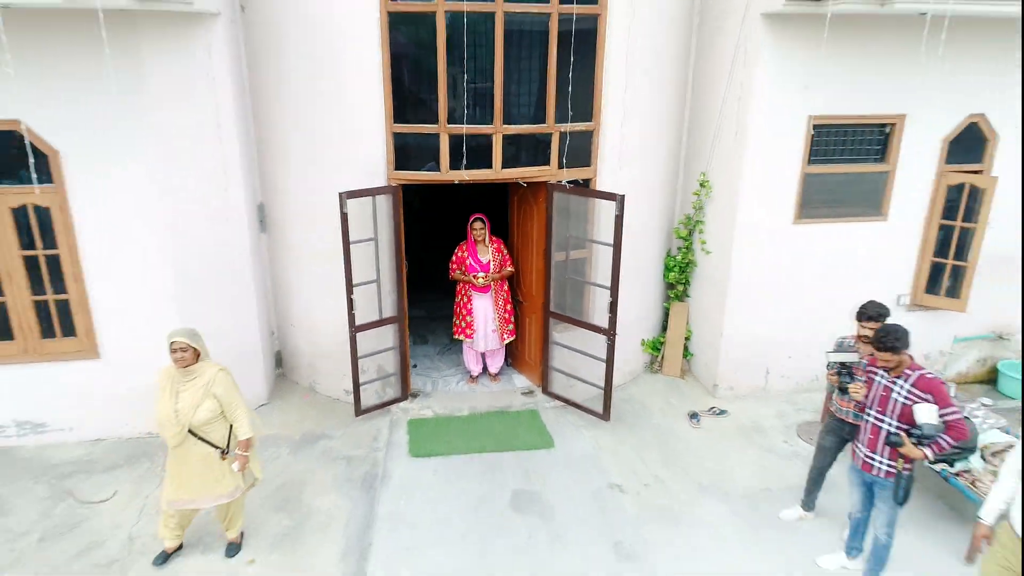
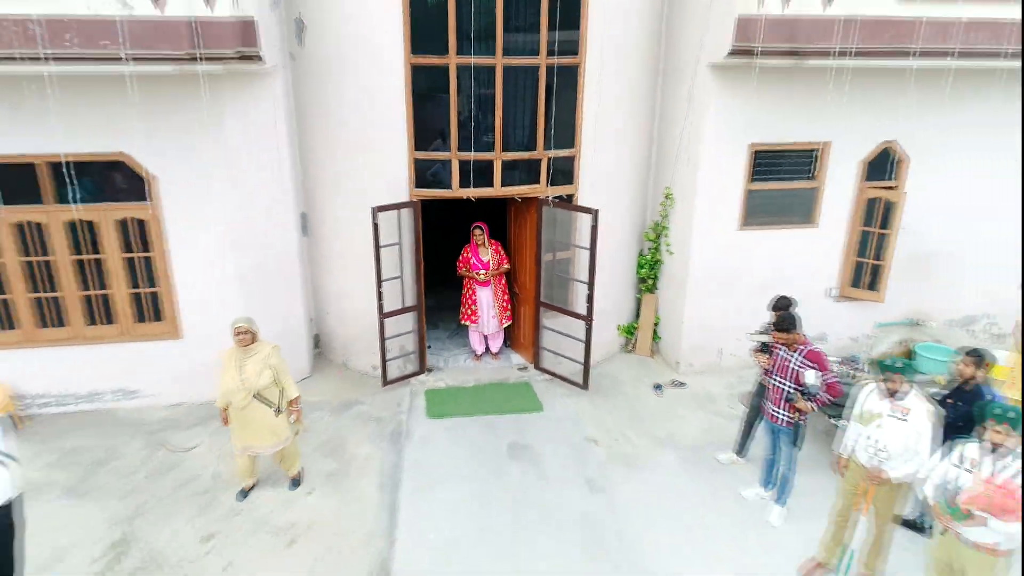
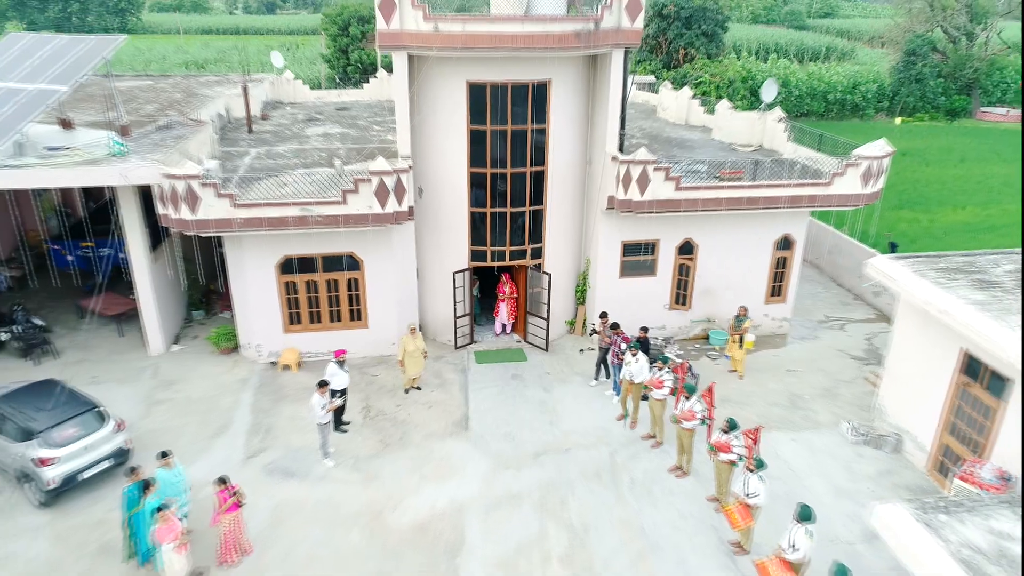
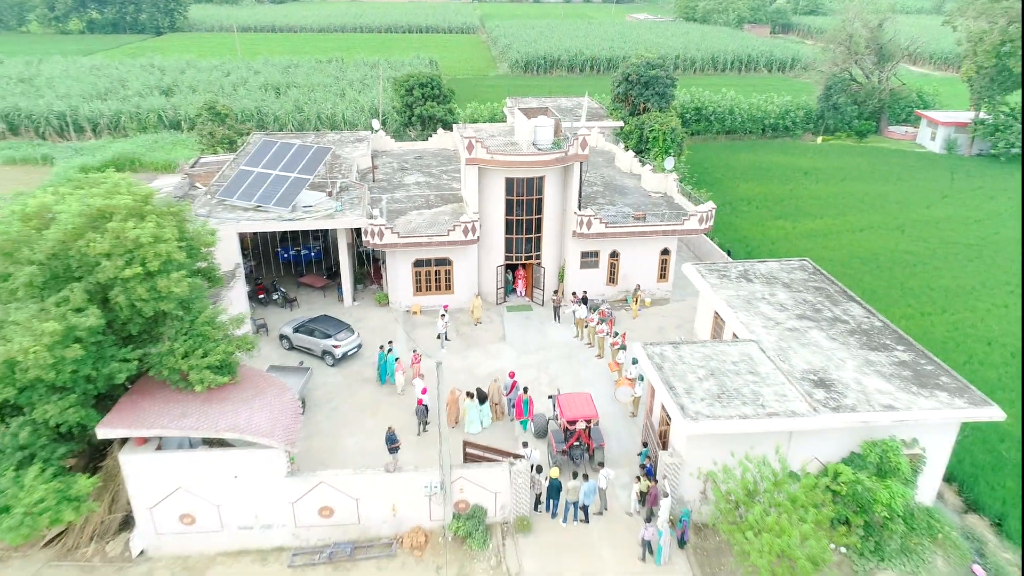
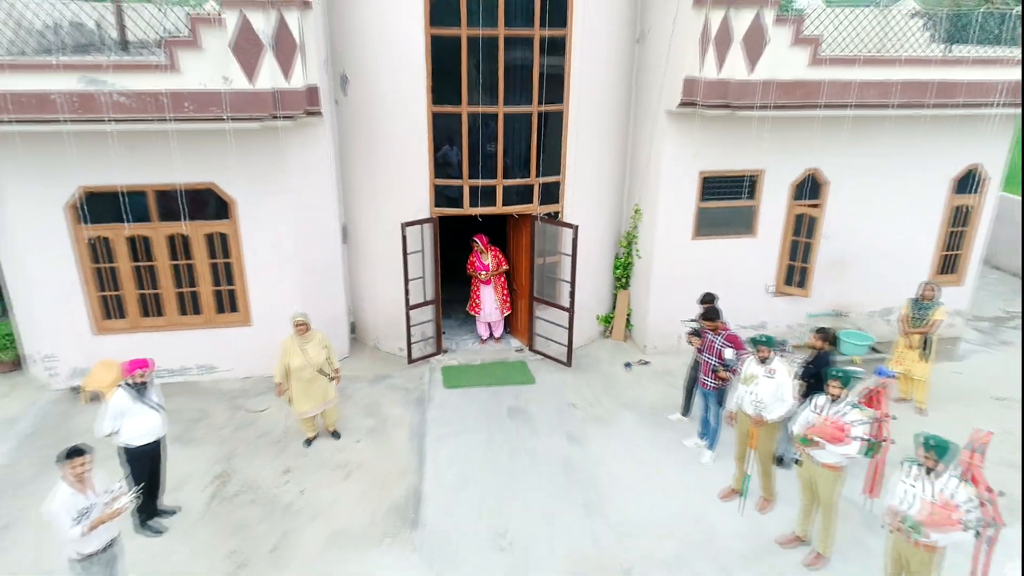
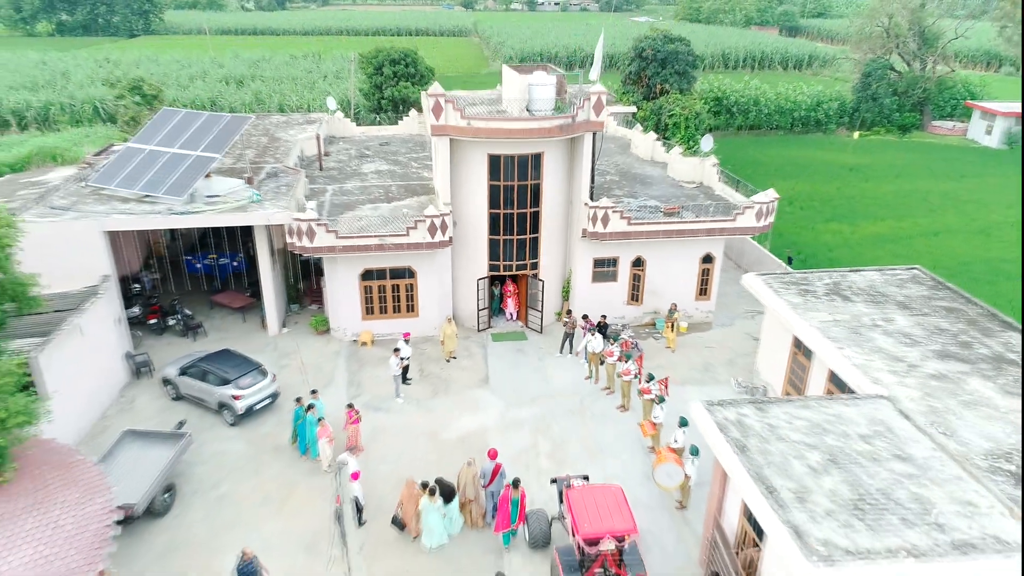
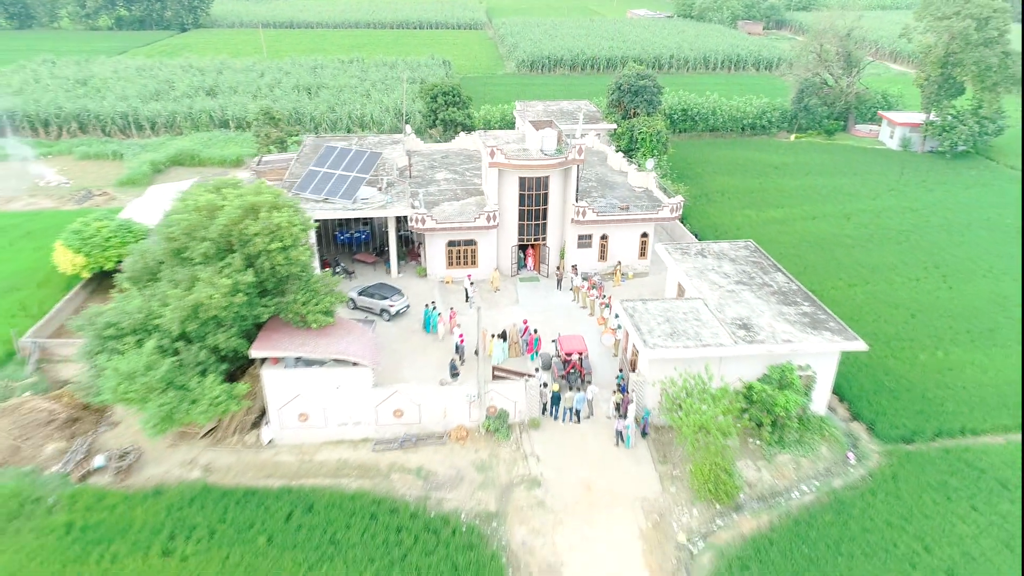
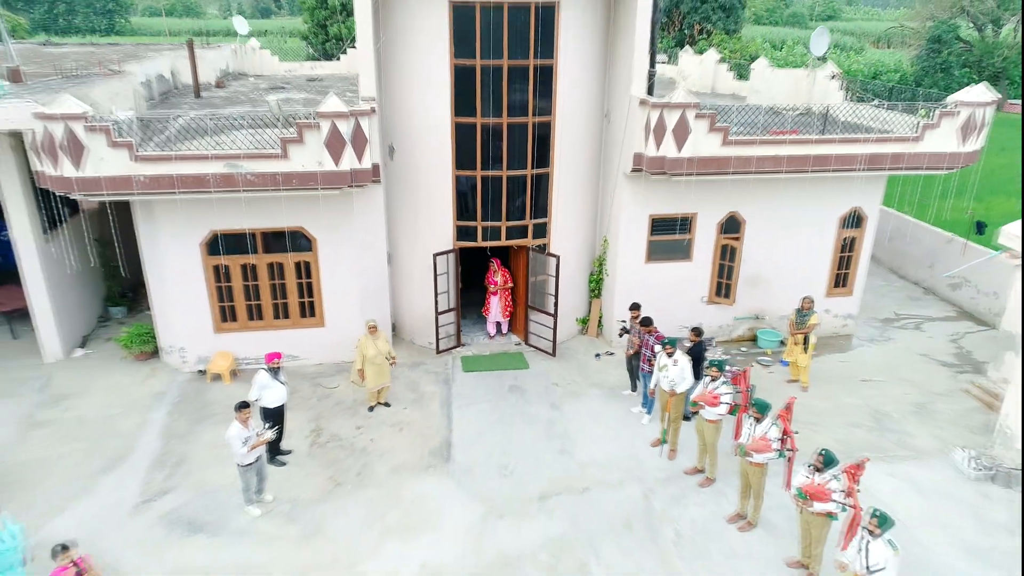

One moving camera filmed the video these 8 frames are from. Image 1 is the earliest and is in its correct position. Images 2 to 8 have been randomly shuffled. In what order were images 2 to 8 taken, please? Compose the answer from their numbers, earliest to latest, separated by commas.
2, 5, 8, 3, 6, 4, 7
